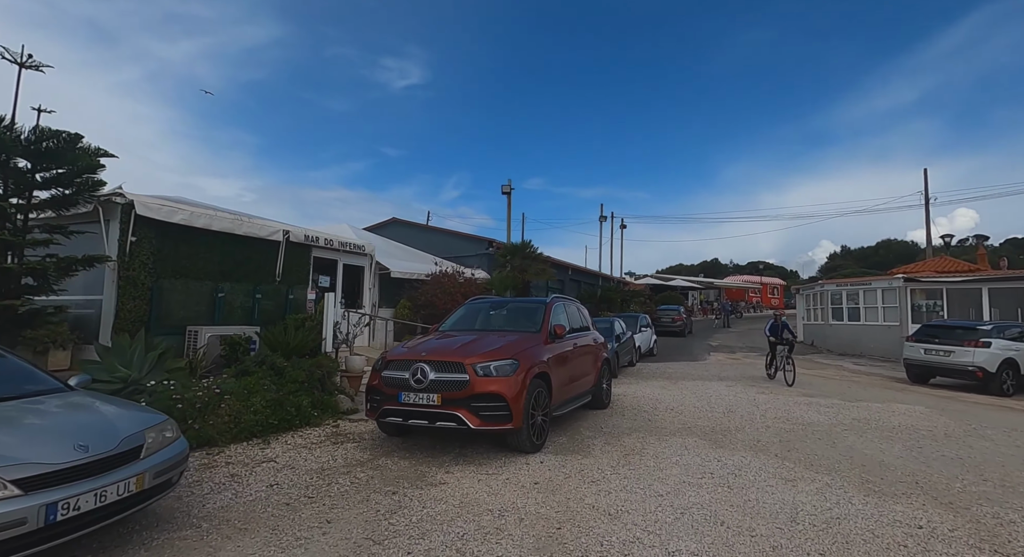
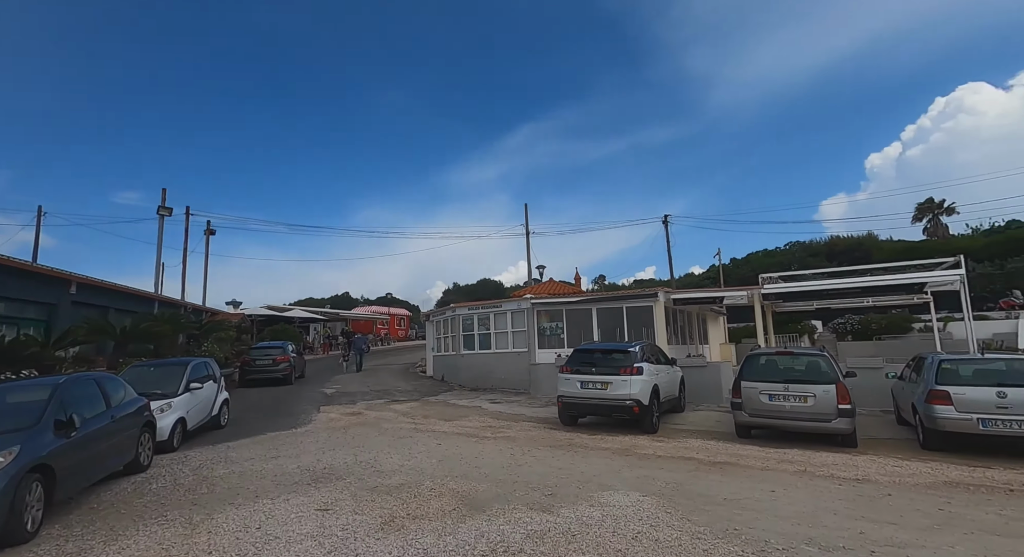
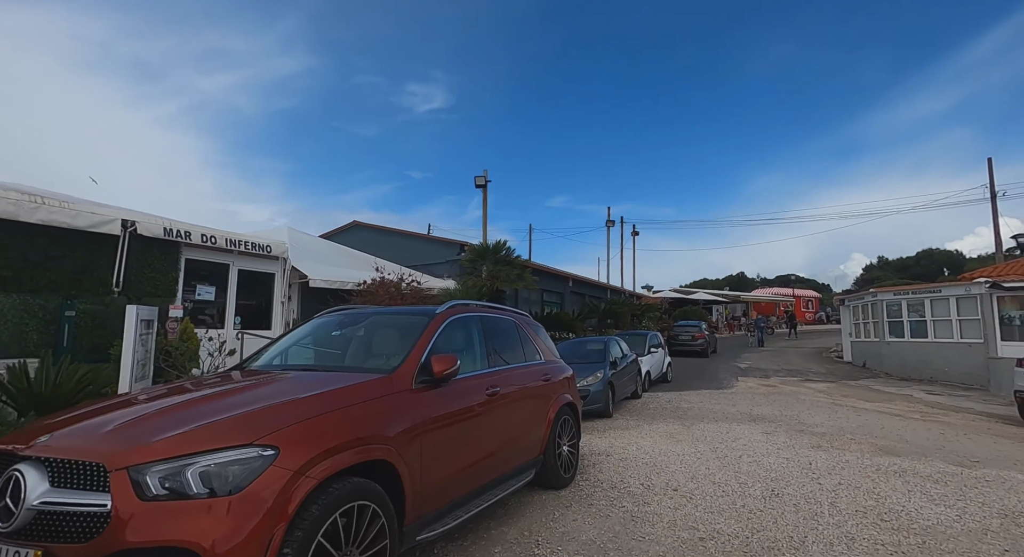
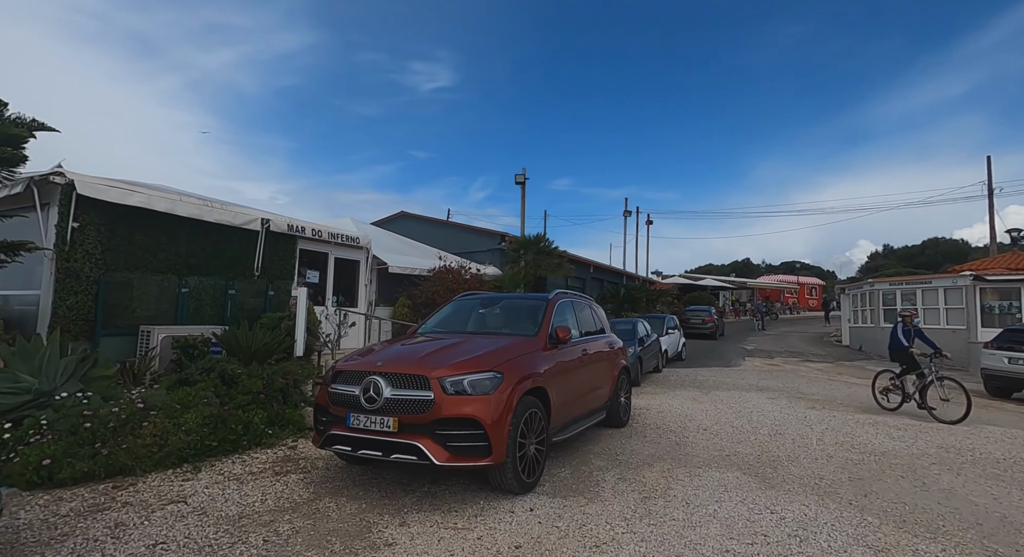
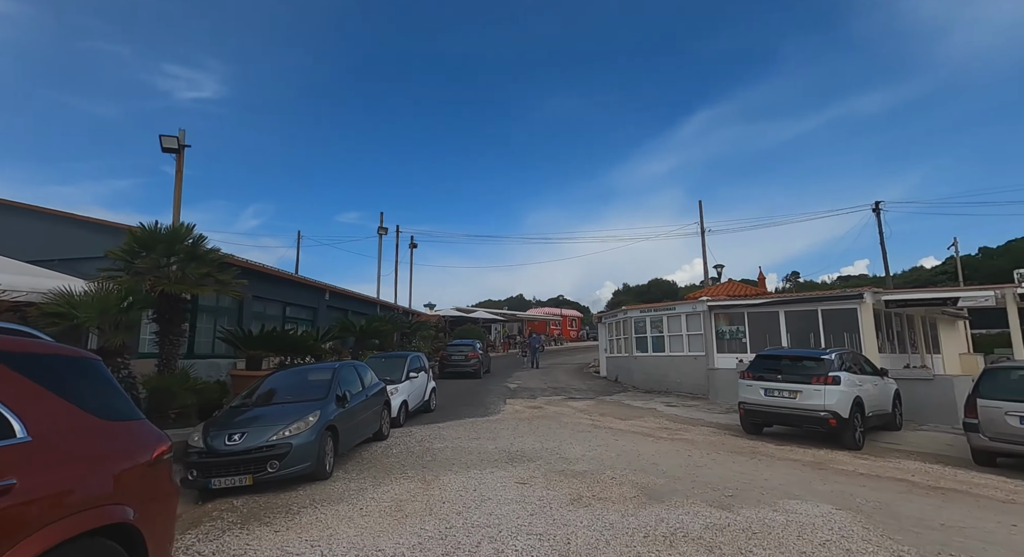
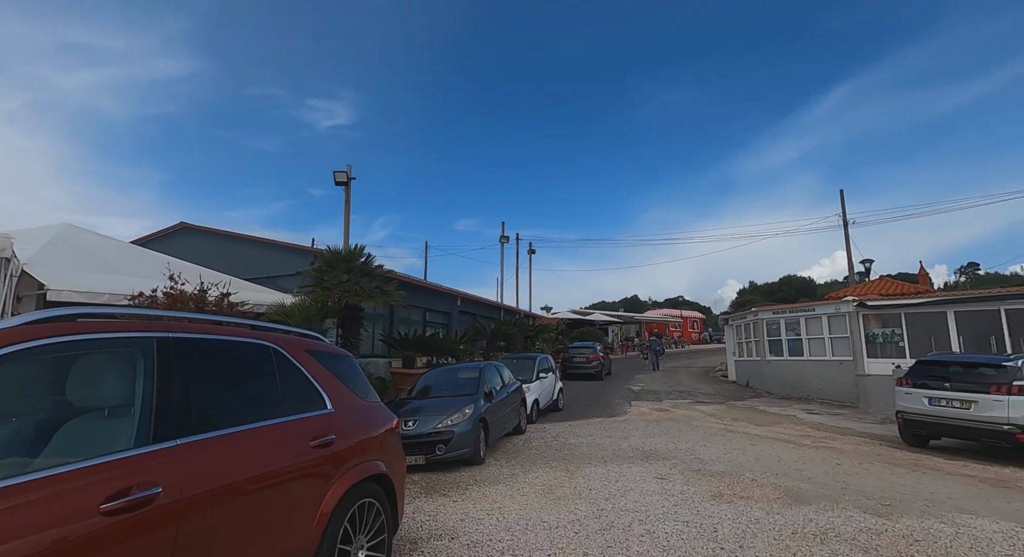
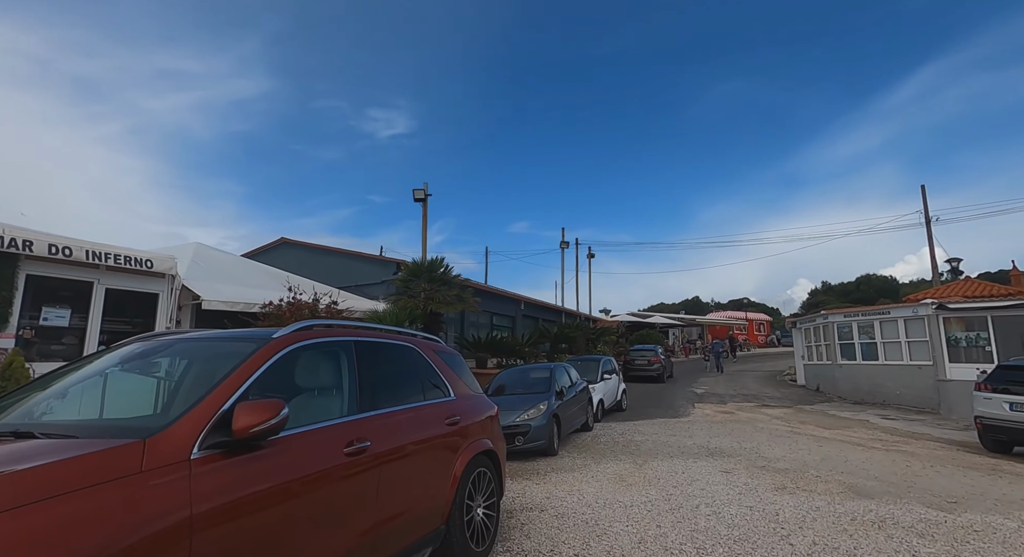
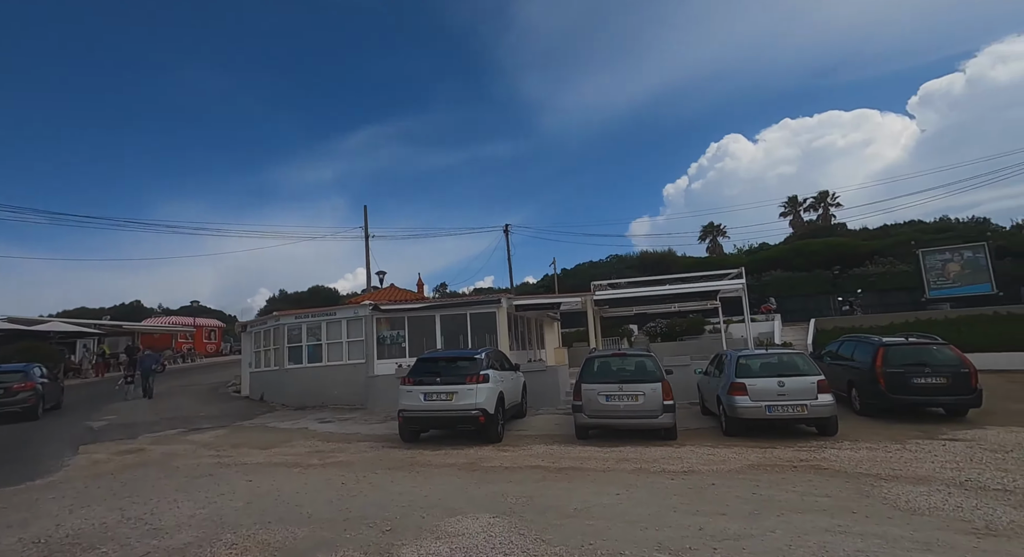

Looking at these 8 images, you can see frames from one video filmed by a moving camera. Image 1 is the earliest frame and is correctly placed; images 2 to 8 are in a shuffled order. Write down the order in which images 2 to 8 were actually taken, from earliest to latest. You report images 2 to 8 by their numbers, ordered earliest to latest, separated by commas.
4, 3, 7, 6, 5, 2, 8
